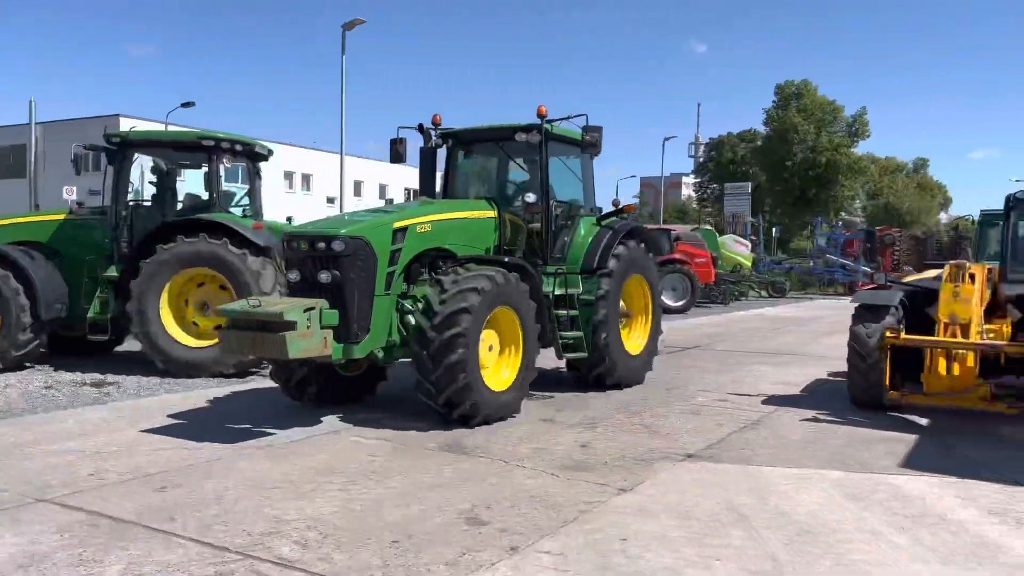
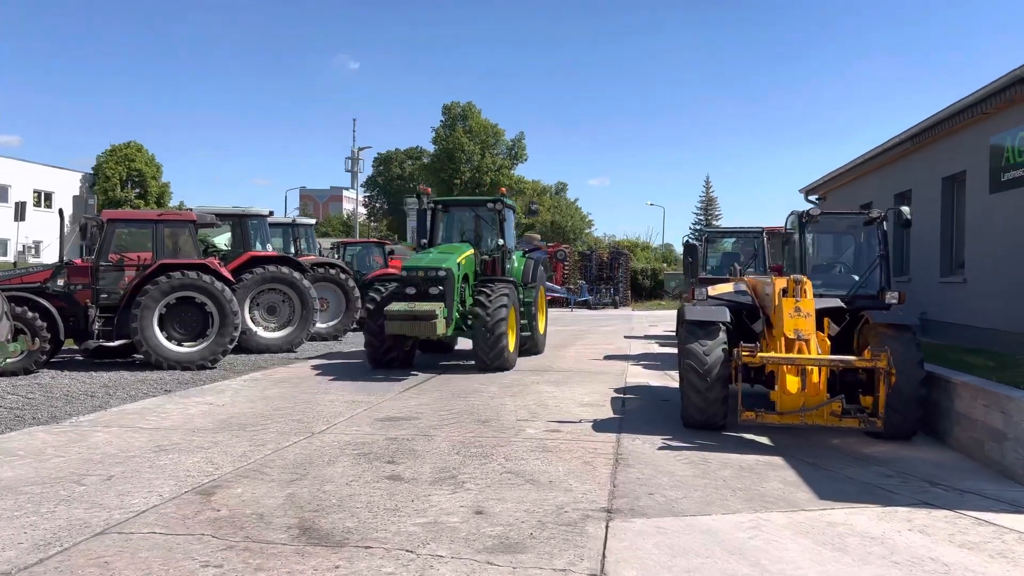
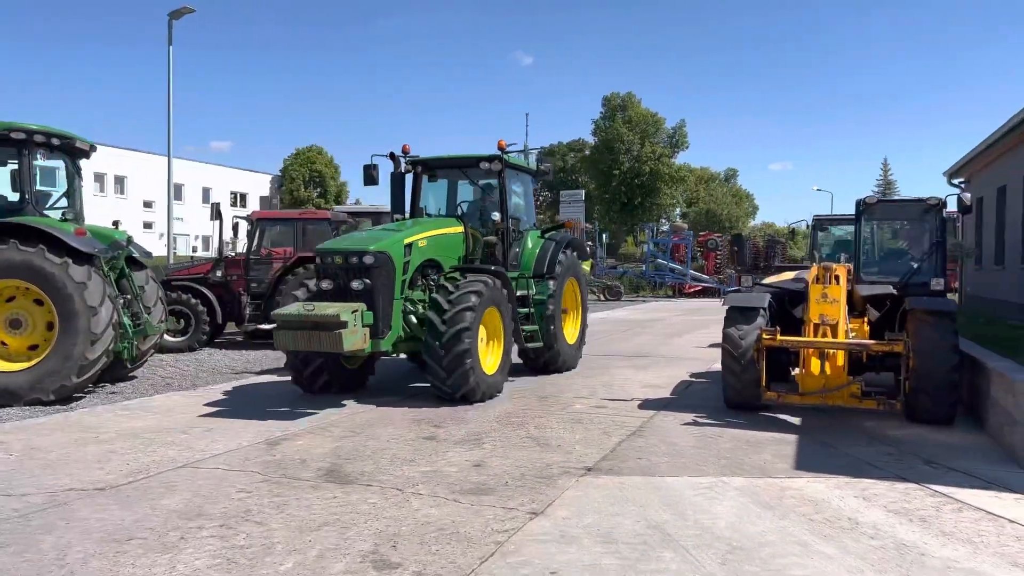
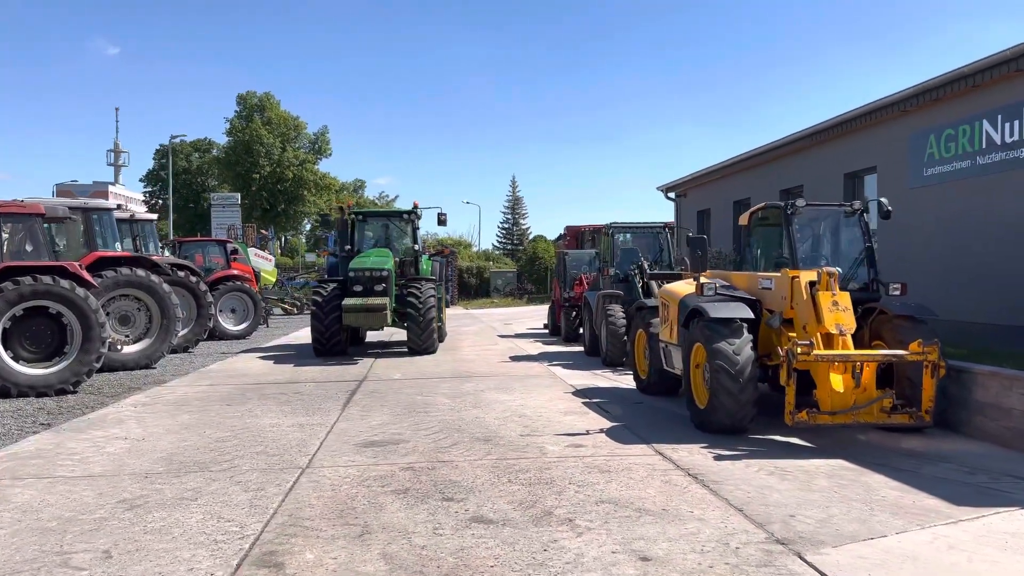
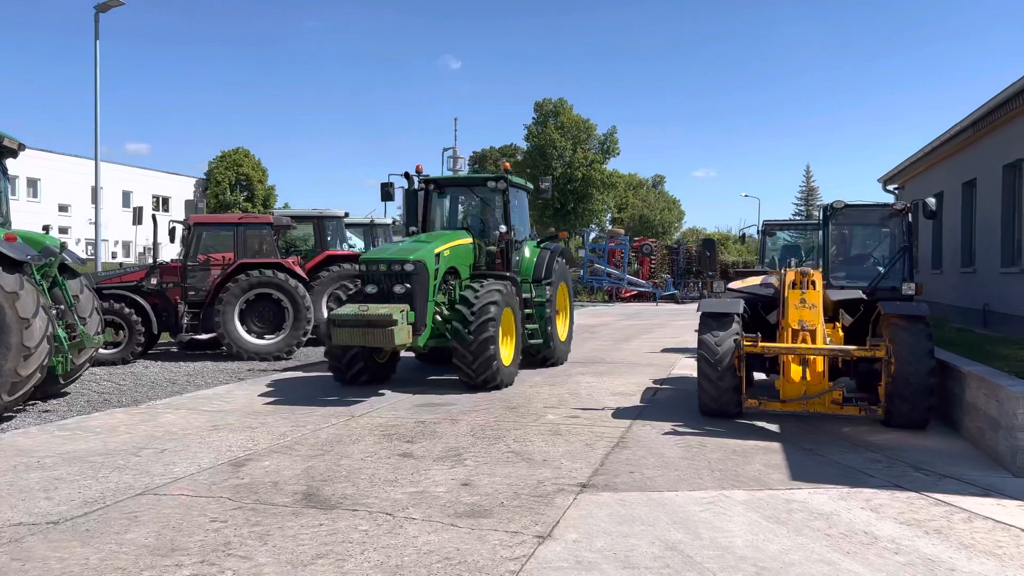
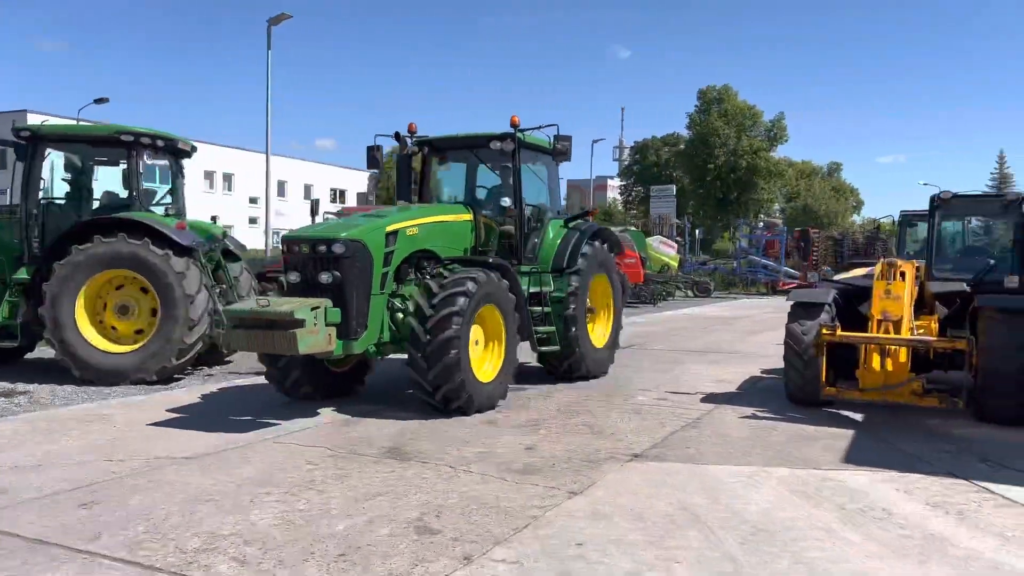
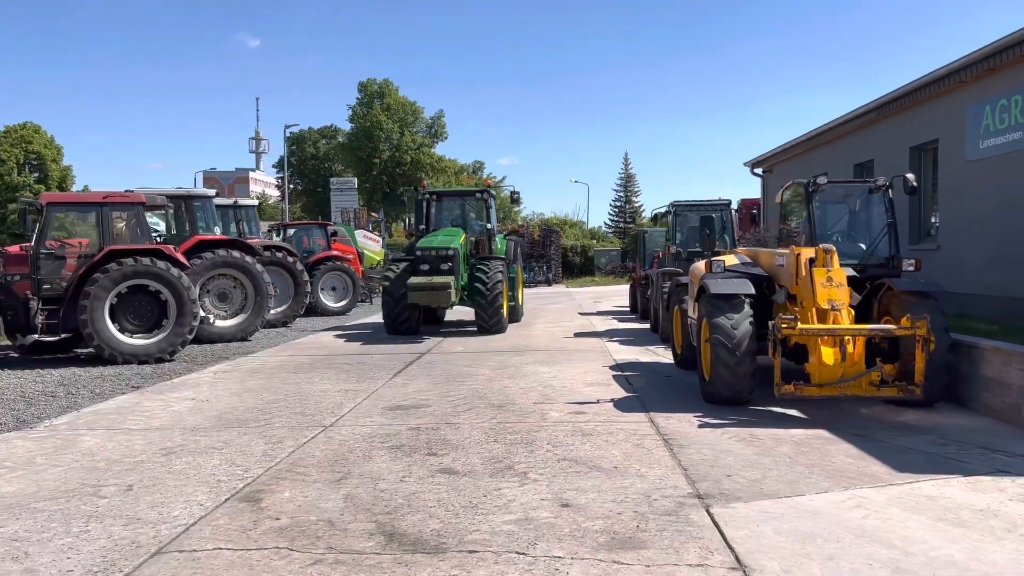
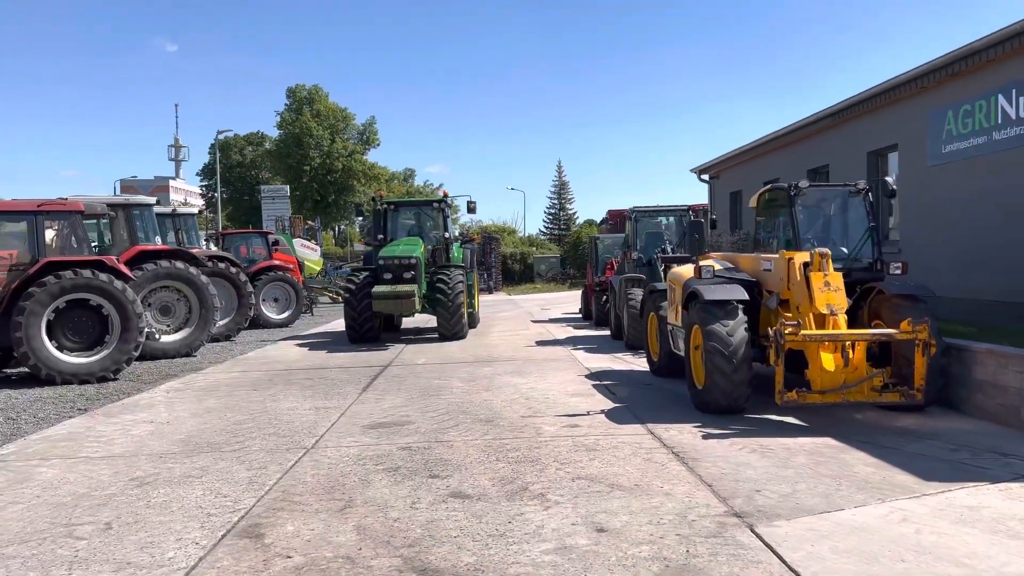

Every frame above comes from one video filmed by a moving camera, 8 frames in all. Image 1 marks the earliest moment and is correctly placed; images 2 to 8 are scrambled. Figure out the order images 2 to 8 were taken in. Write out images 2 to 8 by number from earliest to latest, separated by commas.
6, 3, 5, 2, 7, 8, 4
